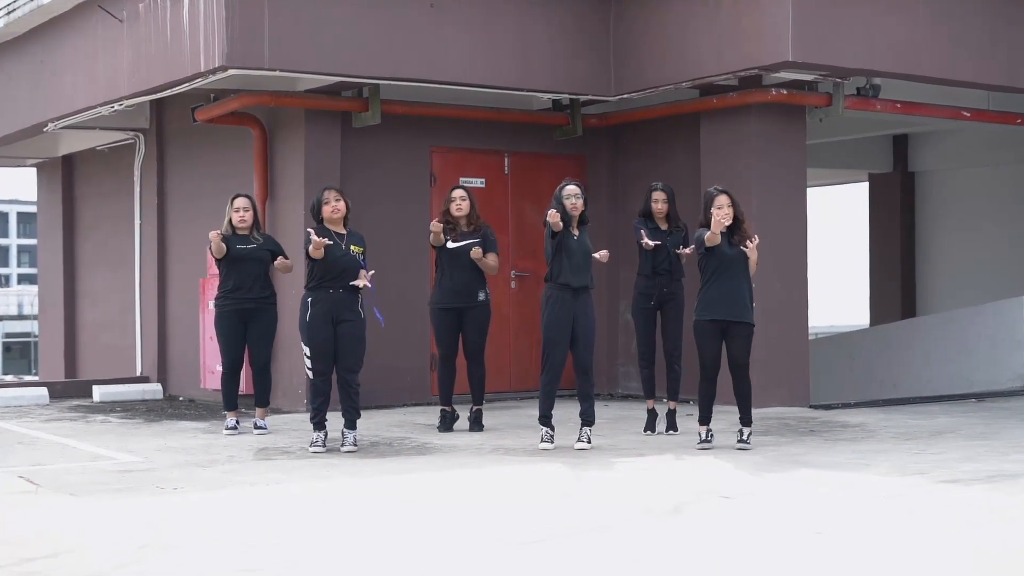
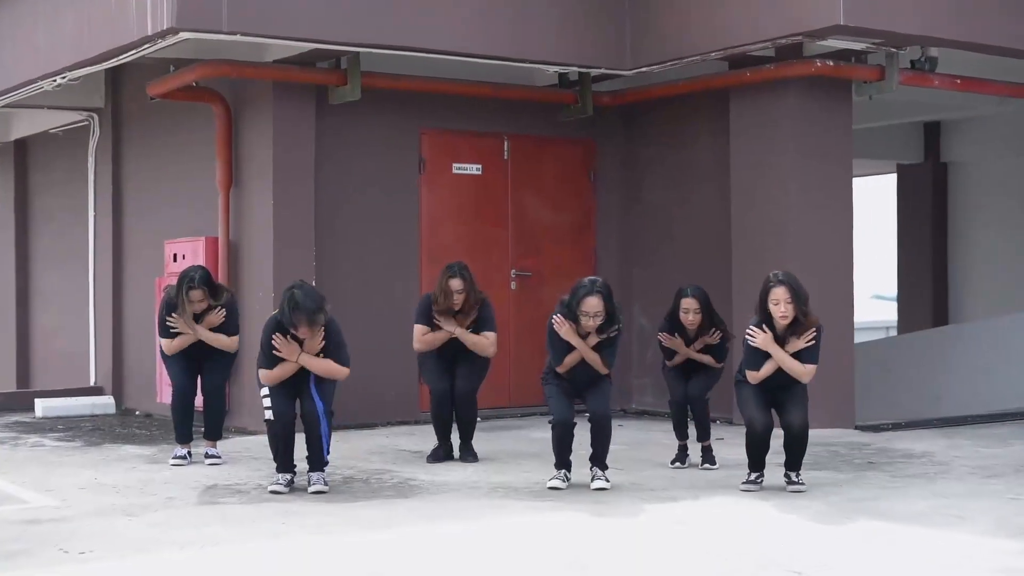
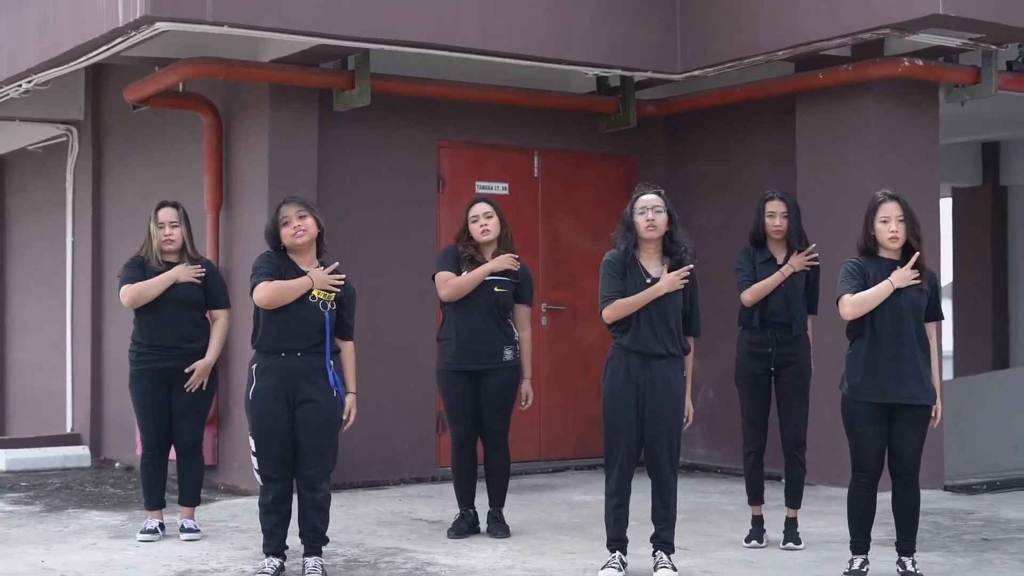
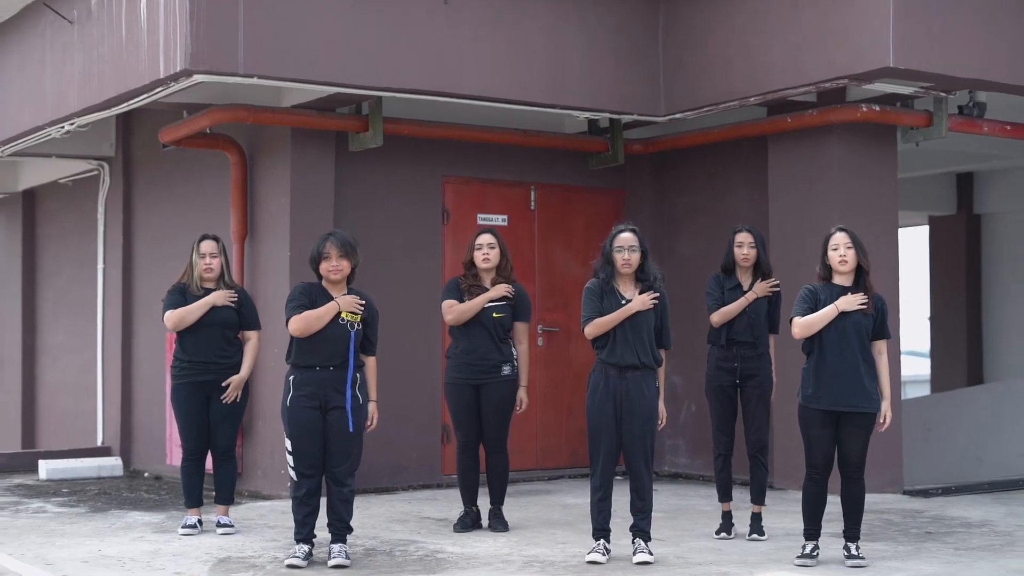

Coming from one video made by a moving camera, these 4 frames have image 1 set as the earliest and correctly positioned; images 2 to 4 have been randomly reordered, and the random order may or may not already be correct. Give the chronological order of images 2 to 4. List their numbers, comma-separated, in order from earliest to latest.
2, 3, 4
